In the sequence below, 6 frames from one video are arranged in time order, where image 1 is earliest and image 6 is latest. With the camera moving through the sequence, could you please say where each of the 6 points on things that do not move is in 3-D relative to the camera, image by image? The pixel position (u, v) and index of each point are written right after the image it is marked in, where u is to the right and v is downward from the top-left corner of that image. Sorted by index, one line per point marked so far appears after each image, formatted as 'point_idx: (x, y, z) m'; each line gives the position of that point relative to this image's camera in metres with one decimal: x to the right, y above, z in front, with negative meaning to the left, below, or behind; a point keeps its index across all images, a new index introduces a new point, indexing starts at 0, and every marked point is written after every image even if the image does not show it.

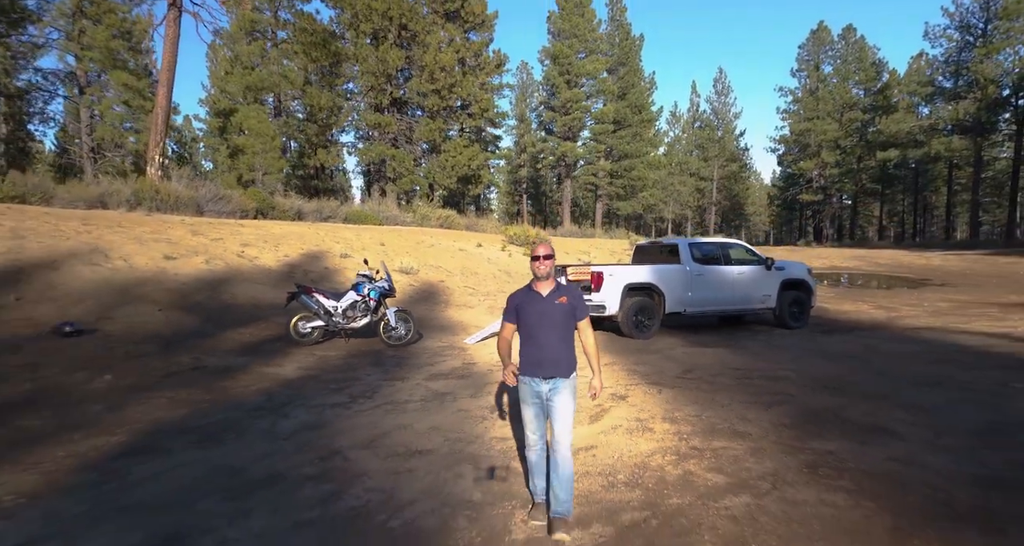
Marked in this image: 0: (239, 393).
0: (-2.8, -1.2, +5.2) m
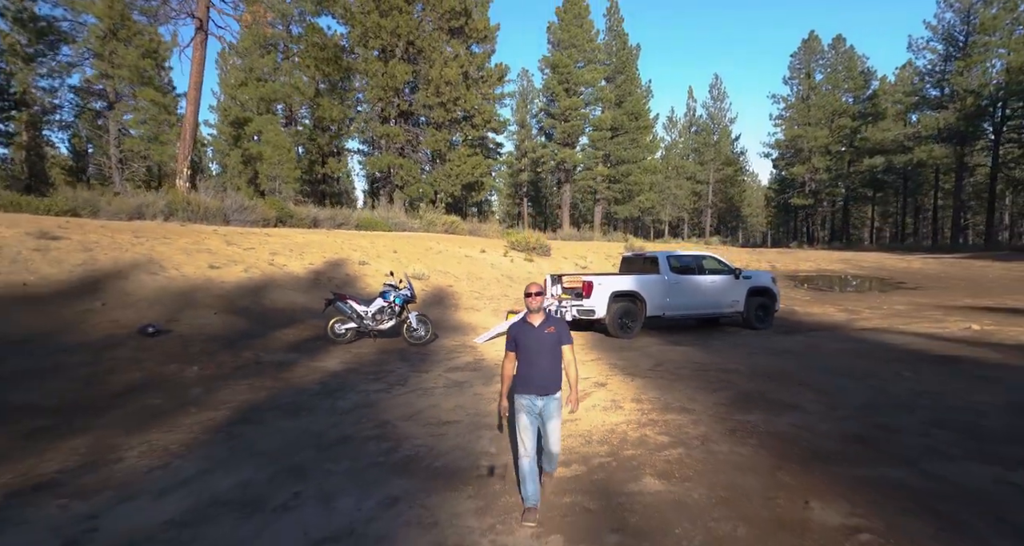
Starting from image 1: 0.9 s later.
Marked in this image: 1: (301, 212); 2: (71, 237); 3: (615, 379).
0: (-2.7, -1.3, +6.5) m
1: (-8.2, +2.4, +19.9) m
2: (-9.2, +0.8, +10.7) m
3: (+1.3, -1.3, +6.4) m
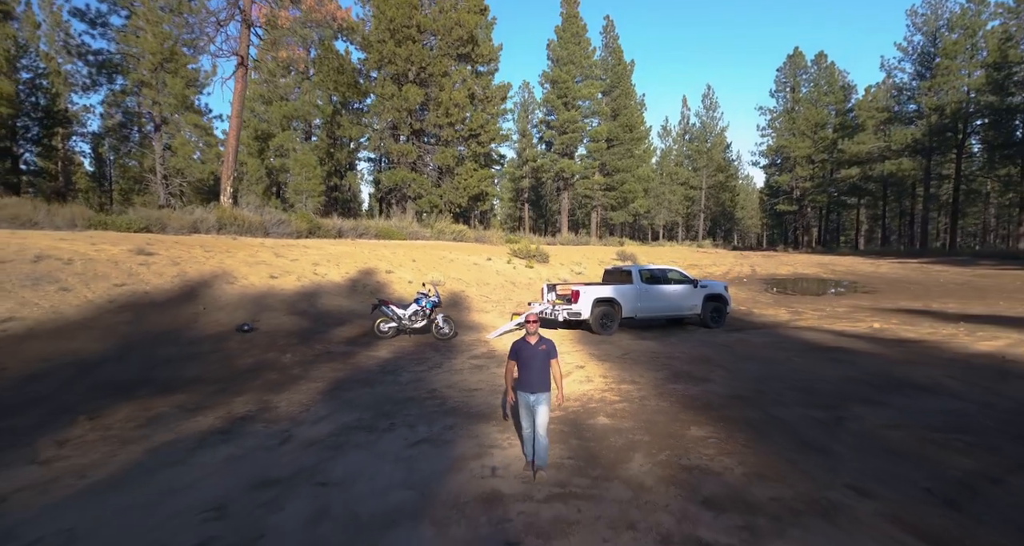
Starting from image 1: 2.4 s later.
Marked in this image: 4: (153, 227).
0: (-2.6, -1.6, +9.1) m
1: (-8.1, +2.1, +22.4) m
2: (-9.1, +0.5, +13.2) m
3: (+1.4, -1.6, +8.9) m
4: (-11.4, +1.5, +16.2) m
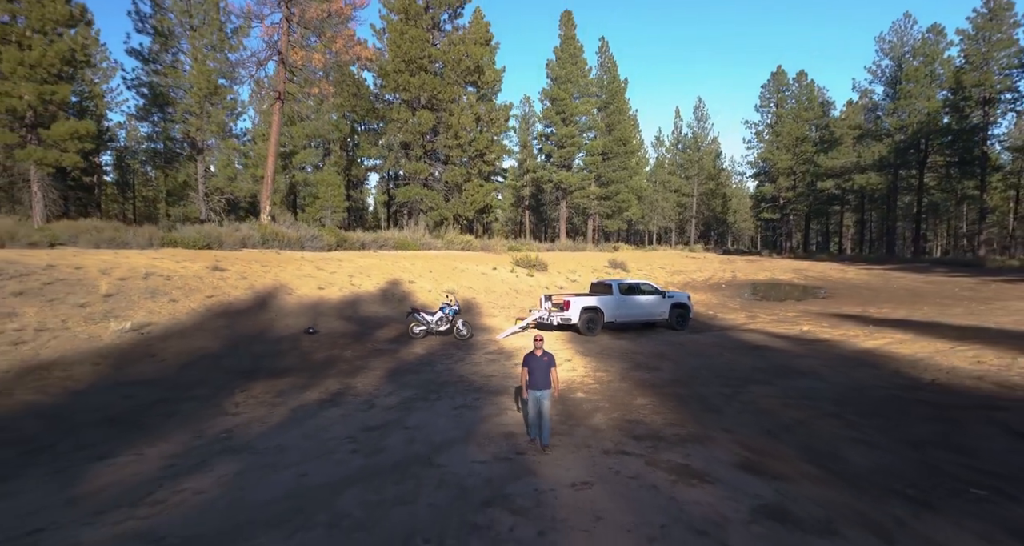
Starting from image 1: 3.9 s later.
0: (-2.5, -2.0, +12.1) m
1: (-8.0, +1.8, +25.4) m
2: (-9.0, +0.1, +16.2) m
3: (+1.5, -2.0, +11.9) m
4: (-11.2, +1.1, +19.2) m
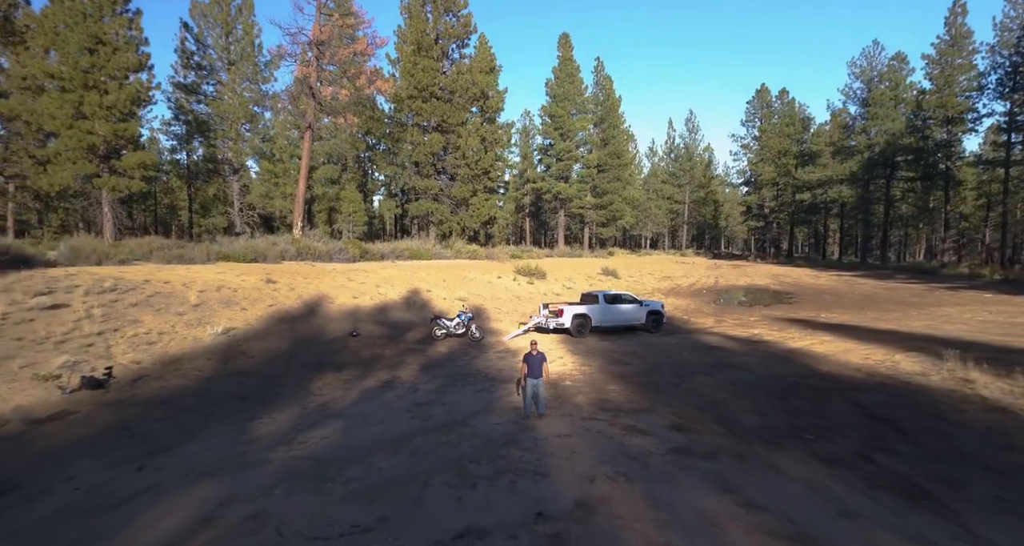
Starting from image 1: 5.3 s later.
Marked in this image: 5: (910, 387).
0: (-2.4, -2.4, +15.3) m
1: (-7.8, +1.4, +28.6) m
2: (-8.8, -0.3, +19.4) m
3: (+1.6, -2.4, +15.1) m
4: (-11.1, +0.7, +22.4) m
5: (+7.9, -2.3, +10.1) m
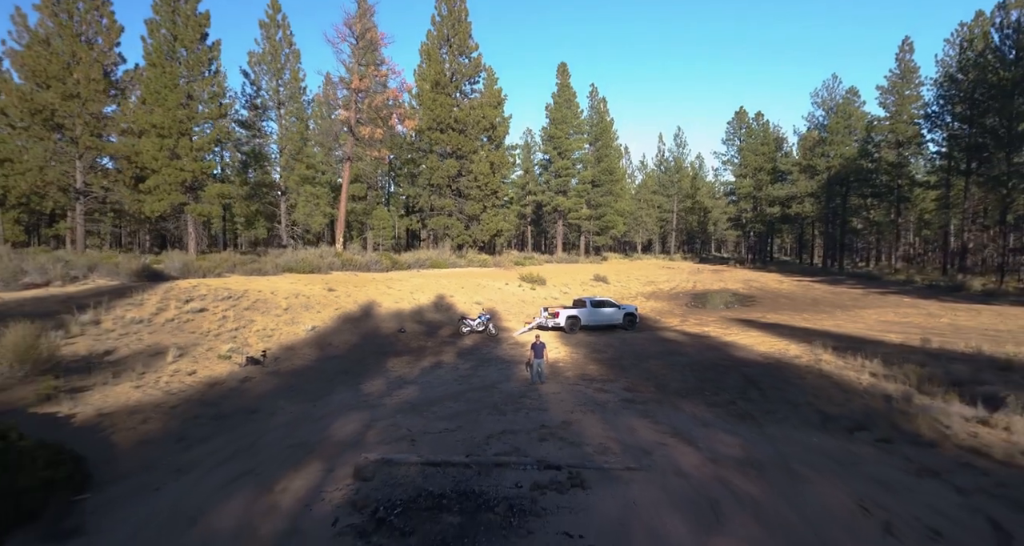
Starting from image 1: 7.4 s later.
0: (-2.0, -3.0, +20.6) m
1: (-7.5, +0.9, +34.0) m
2: (-8.5, -0.8, +24.7) m
3: (+2.0, -2.9, +20.5) m
4: (-10.8, +0.2, +27.7) m
5: (+8.3, -2.8, +15.5) m
